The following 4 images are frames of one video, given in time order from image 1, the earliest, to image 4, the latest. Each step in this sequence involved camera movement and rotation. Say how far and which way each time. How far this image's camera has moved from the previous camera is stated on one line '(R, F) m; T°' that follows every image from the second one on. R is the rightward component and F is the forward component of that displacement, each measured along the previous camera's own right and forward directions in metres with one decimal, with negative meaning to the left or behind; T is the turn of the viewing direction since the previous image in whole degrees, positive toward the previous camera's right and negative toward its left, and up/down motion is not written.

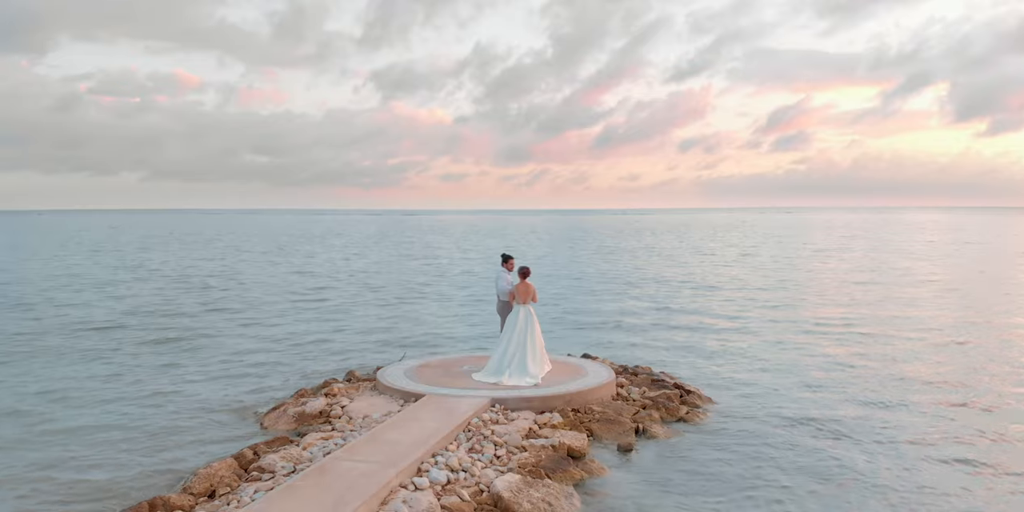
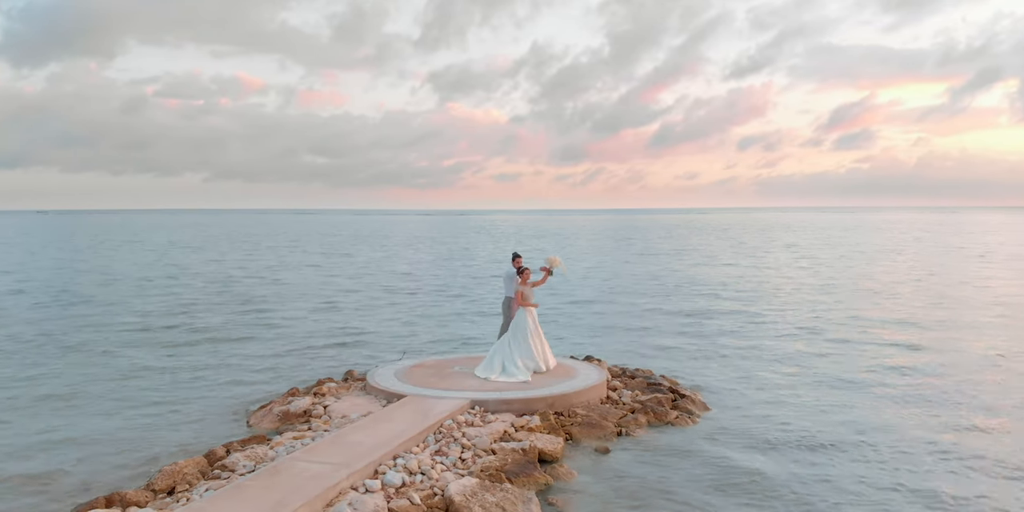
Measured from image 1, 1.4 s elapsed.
(+1.0, +0.2) m; -3°
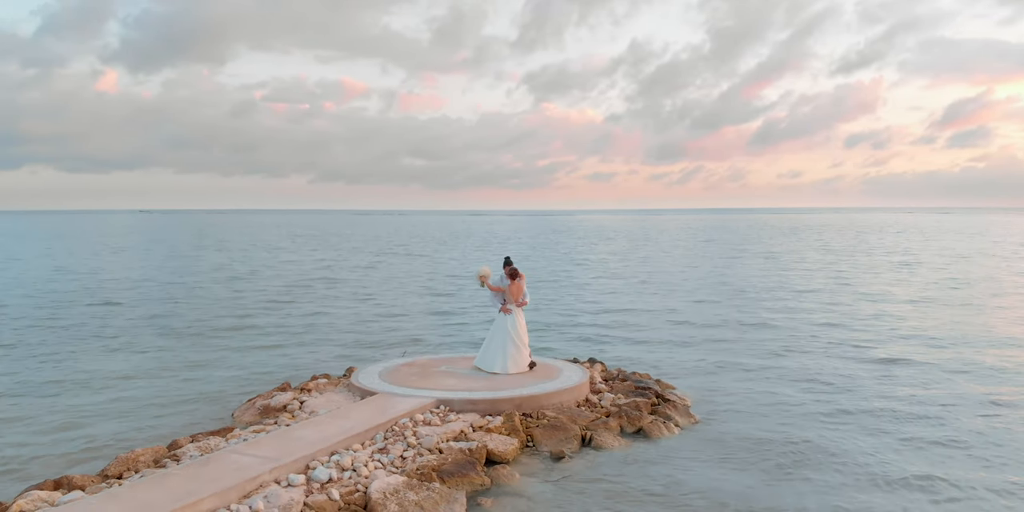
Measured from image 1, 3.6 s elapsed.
(+1.7, +0.1) m; -6°
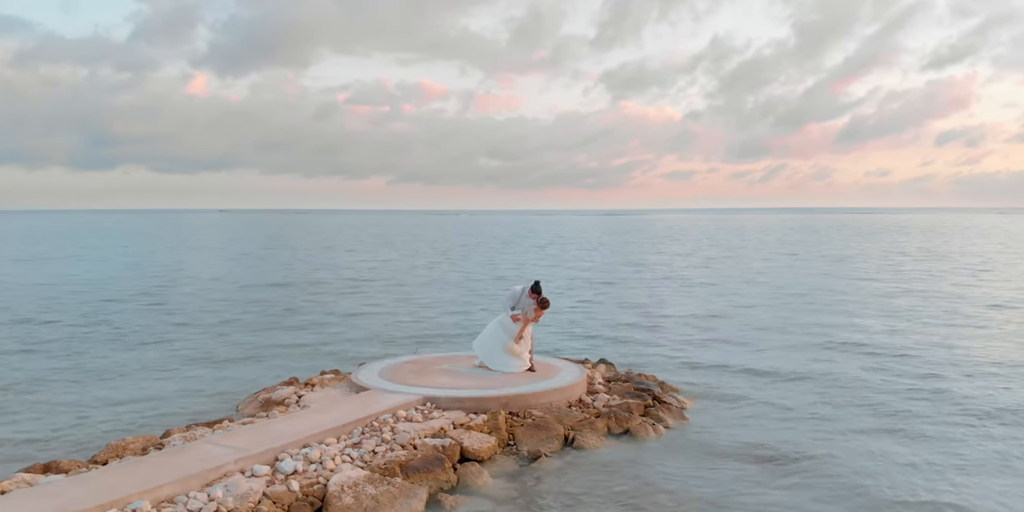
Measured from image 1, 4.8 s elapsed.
(+1.2, 0.0) m; -5°
